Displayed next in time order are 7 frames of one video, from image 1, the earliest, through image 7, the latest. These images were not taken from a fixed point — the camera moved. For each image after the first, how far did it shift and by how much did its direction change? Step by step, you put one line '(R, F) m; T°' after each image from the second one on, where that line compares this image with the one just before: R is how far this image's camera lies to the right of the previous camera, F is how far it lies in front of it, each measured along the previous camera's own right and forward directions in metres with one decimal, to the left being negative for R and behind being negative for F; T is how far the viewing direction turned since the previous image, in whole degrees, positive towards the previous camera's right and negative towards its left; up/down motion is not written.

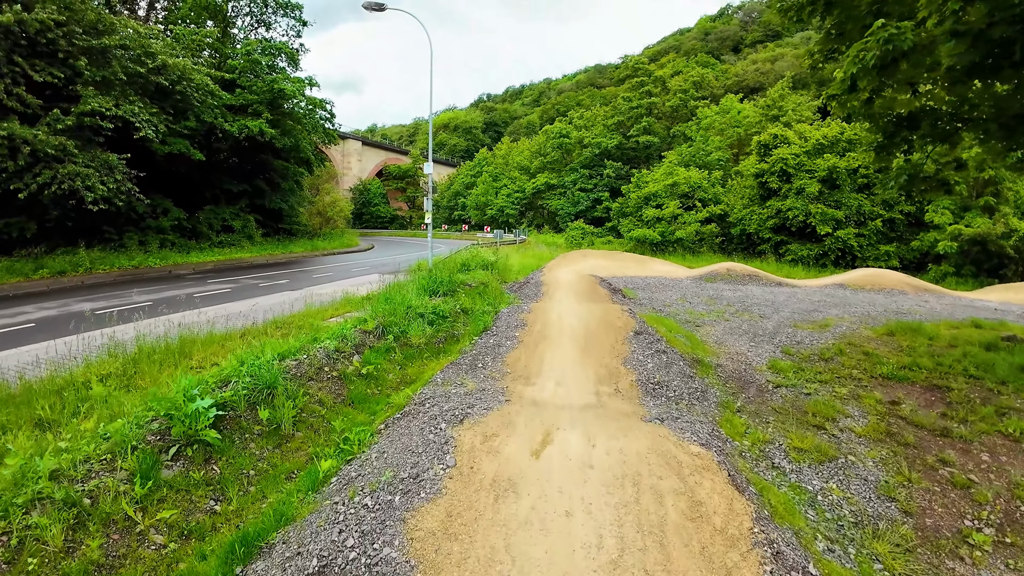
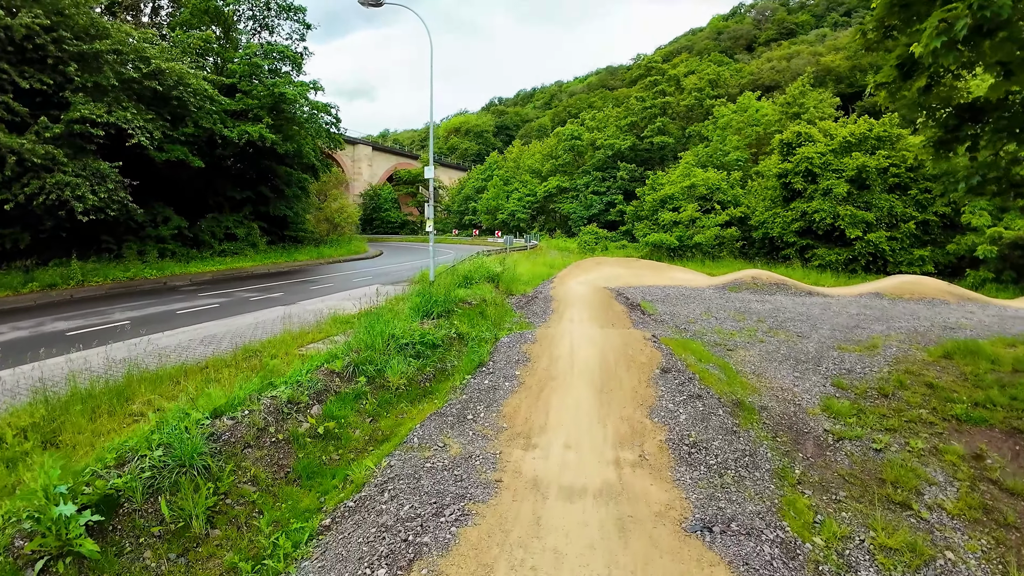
(+0.2, +1.3) m; -1°
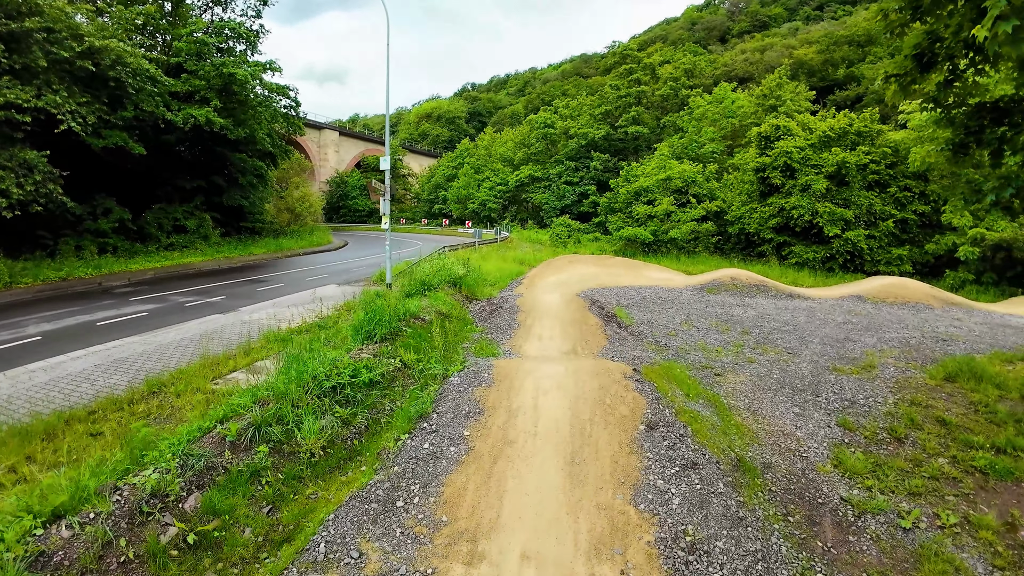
(+0.3, +1.3) m; +3°
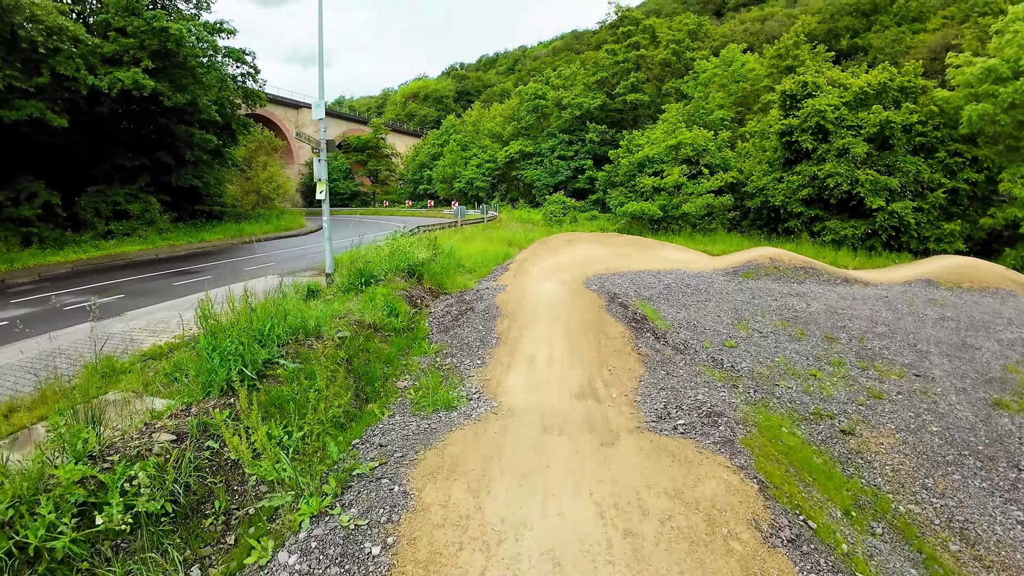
(+0.3, +3.9) m; +1°
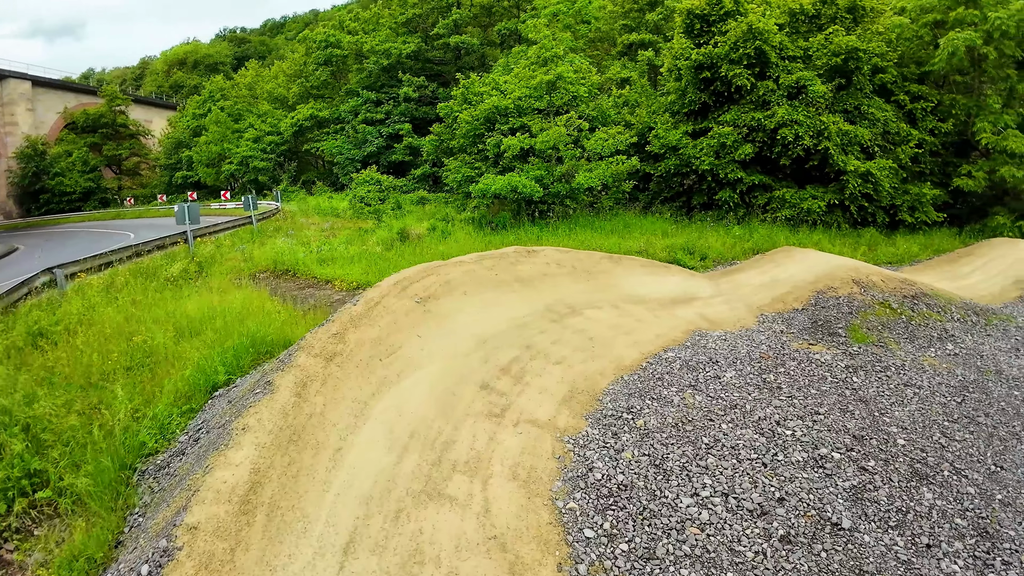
(+0.6, +10.9) m; +20°
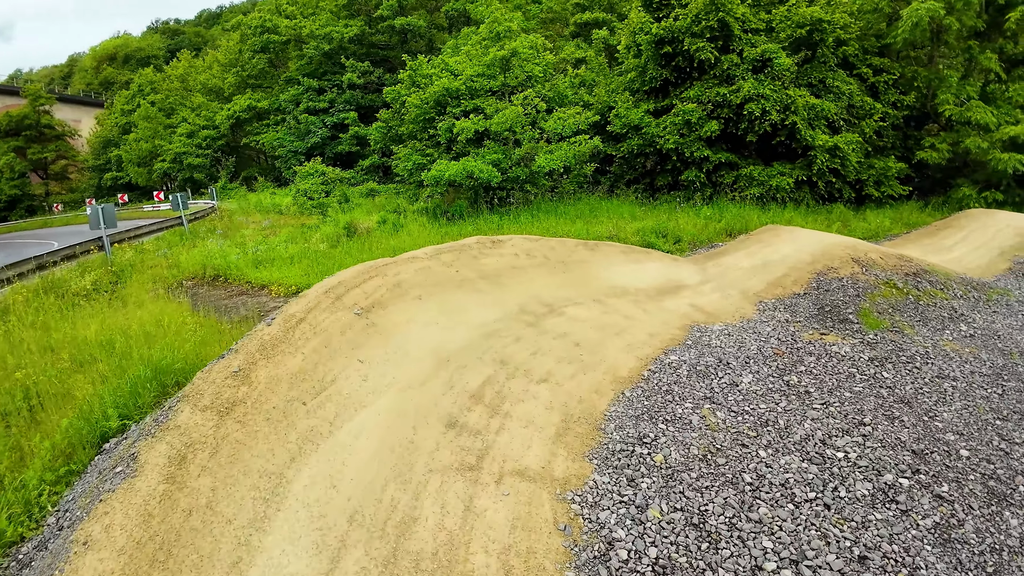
(-0.1, +1.3) m; +5°
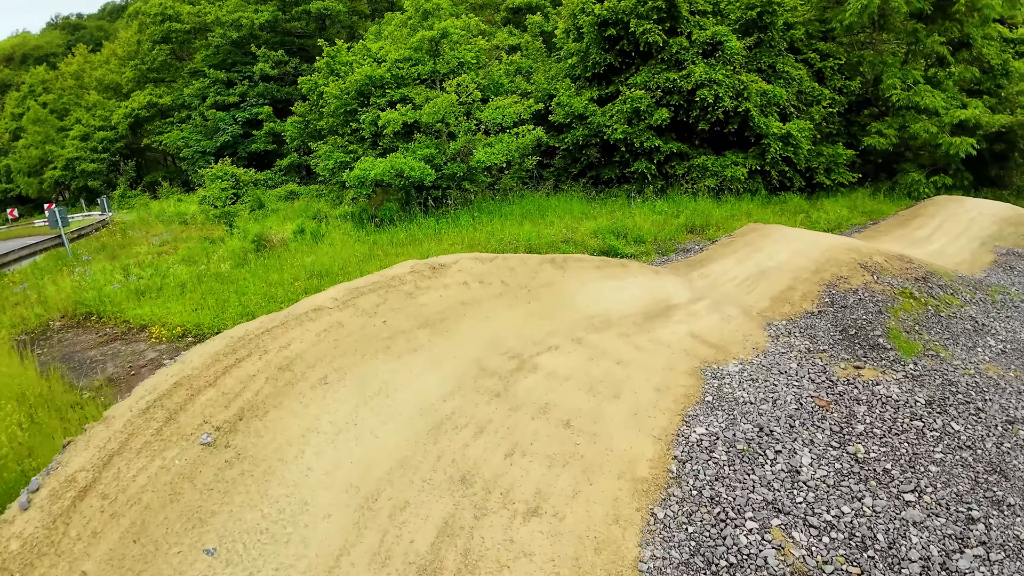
(-0.1, +1.7) m; +7°
